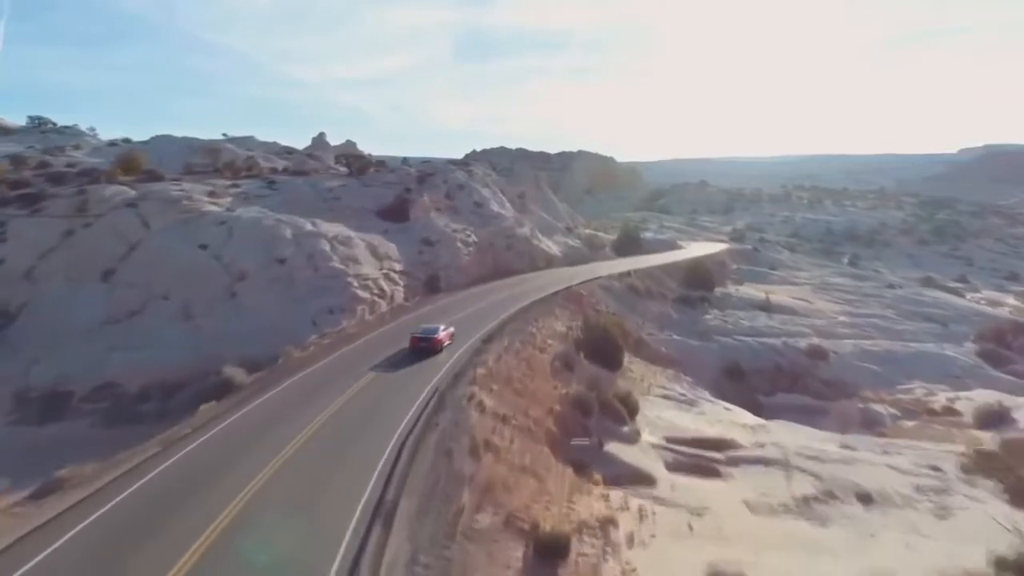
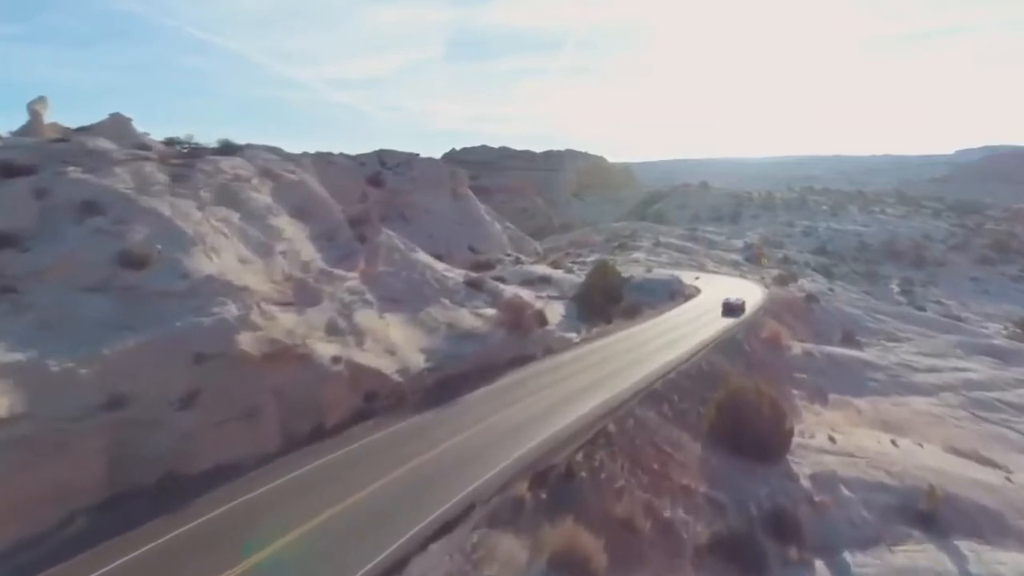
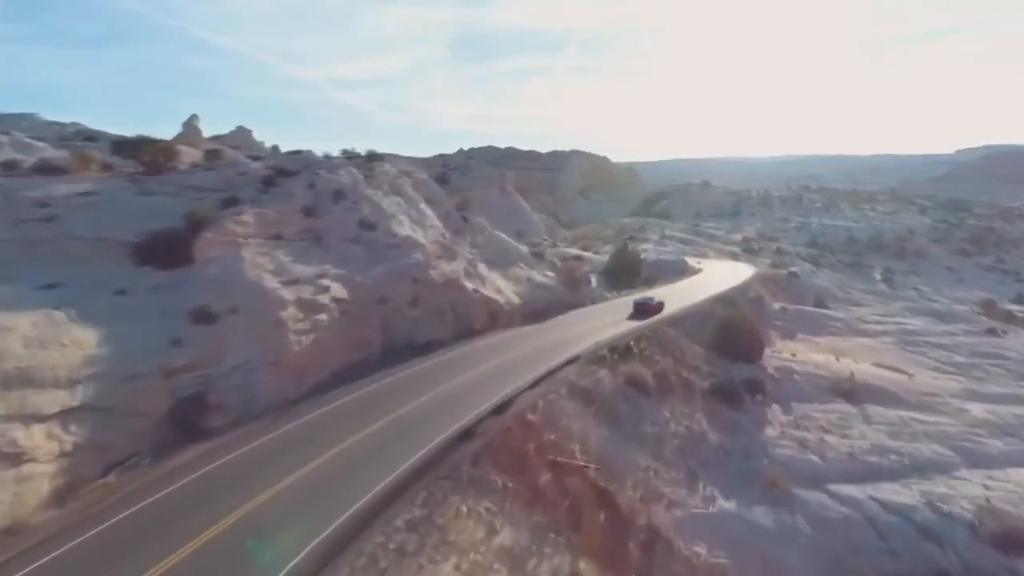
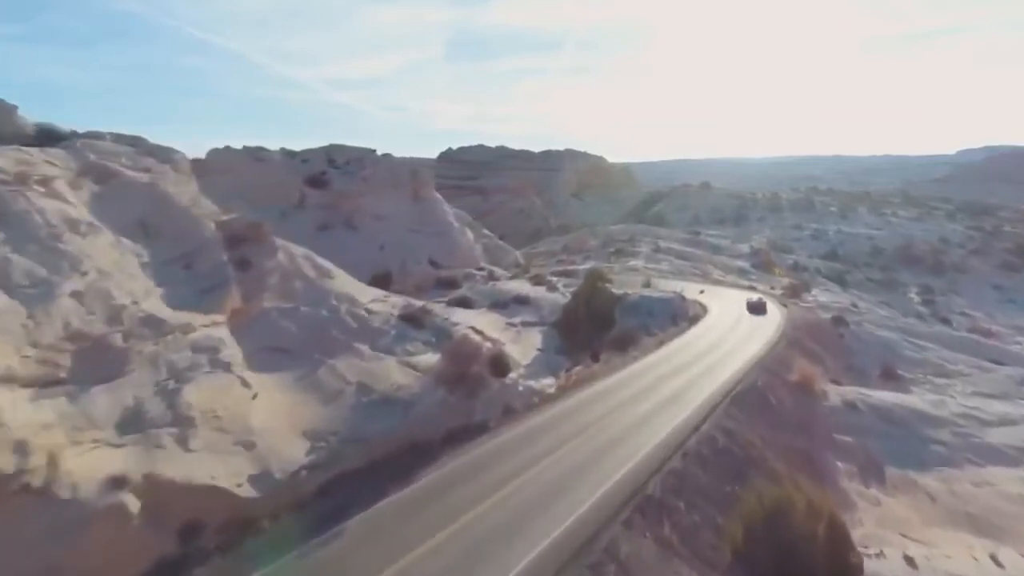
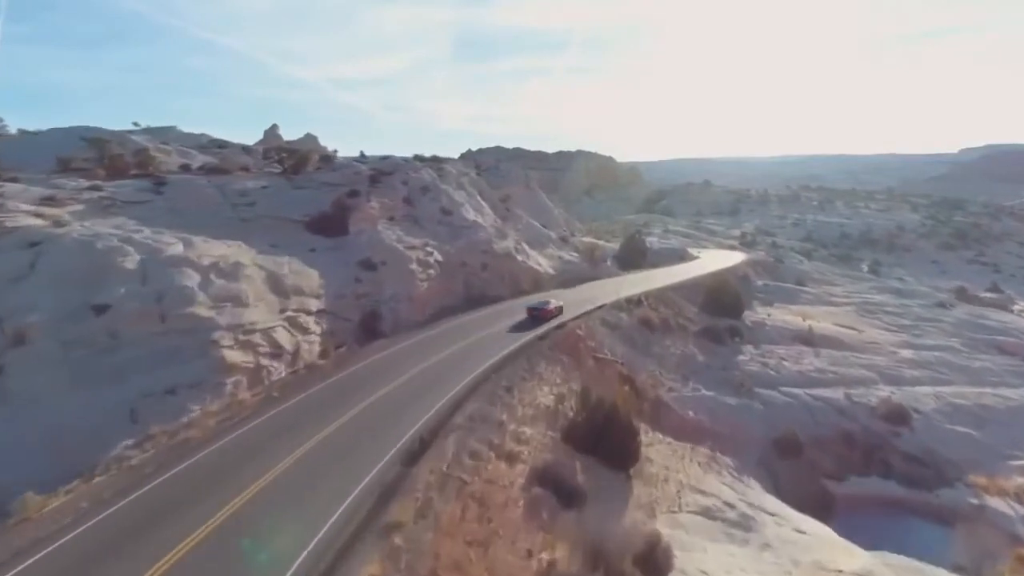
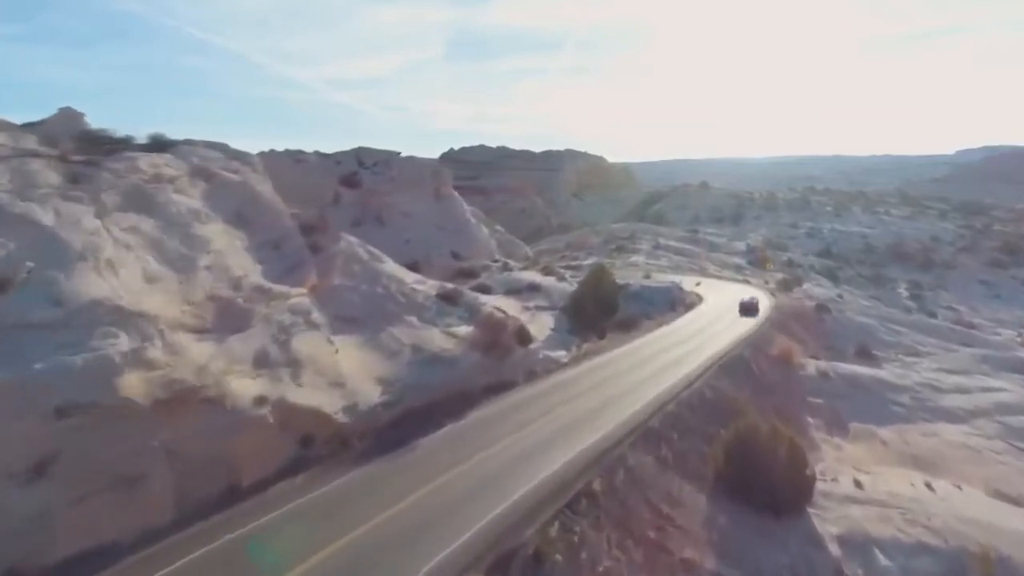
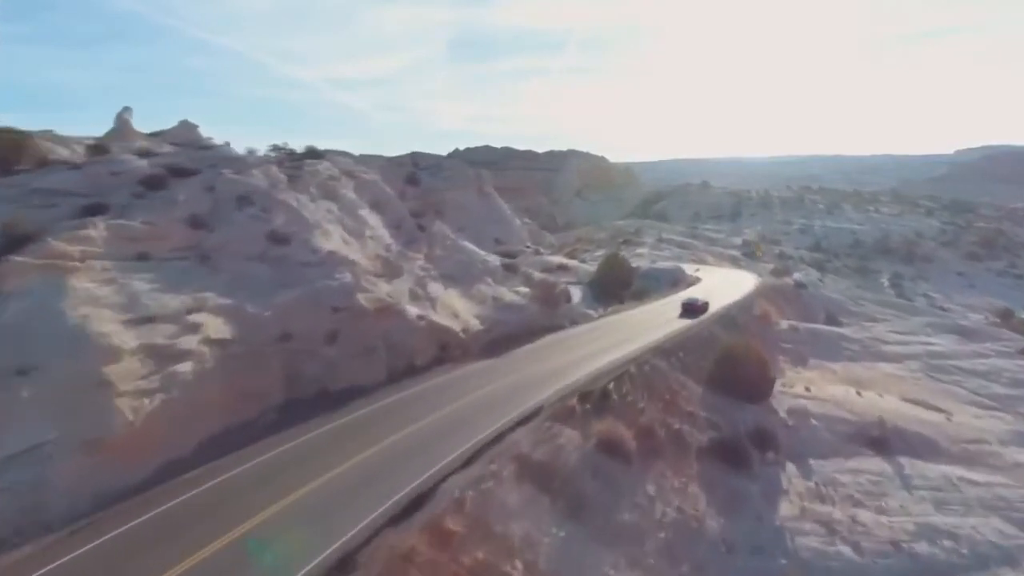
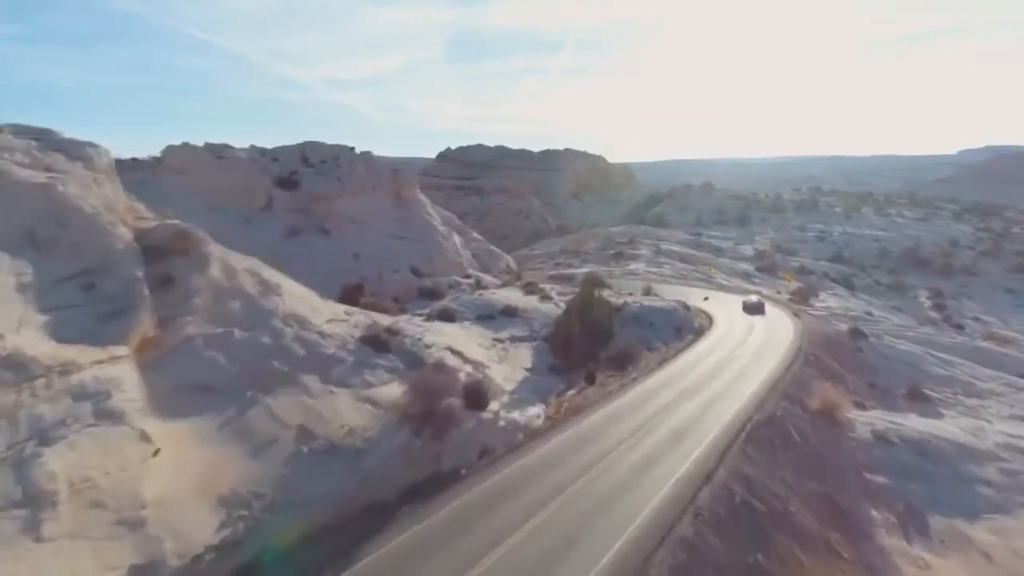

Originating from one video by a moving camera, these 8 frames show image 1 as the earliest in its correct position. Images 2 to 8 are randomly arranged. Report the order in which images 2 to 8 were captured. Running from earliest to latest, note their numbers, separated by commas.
5, 3, 7, 2, 6, 4, 8
